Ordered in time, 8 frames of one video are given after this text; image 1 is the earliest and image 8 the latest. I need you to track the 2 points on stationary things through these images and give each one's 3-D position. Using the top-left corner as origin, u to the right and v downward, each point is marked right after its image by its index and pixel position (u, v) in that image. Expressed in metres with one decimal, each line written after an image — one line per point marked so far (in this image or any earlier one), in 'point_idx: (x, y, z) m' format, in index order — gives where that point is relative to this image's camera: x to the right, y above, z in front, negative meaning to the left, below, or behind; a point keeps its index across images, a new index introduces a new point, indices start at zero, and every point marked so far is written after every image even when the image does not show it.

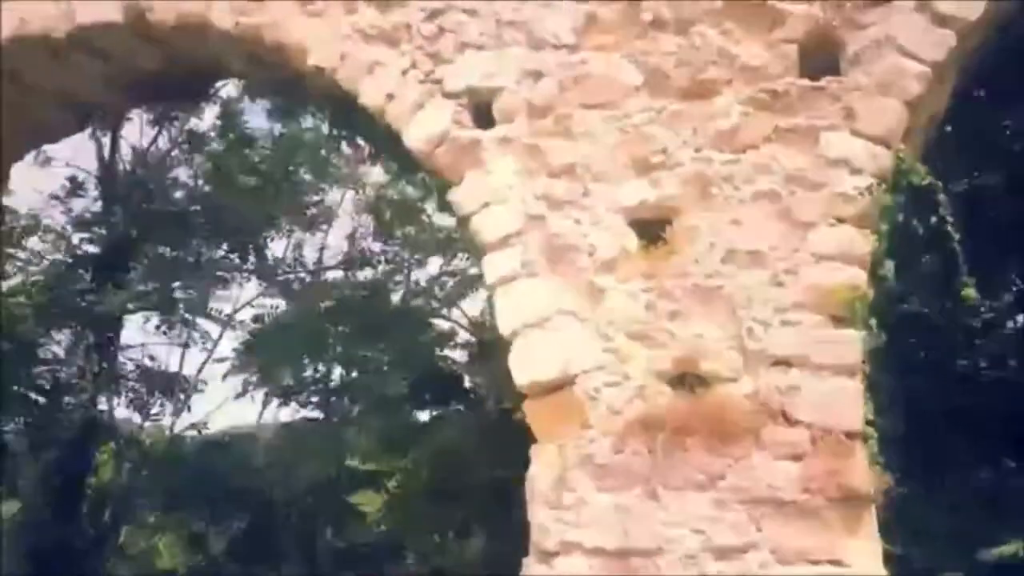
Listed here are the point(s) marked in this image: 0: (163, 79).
0: (-1.4, +0.9, +3.3) m
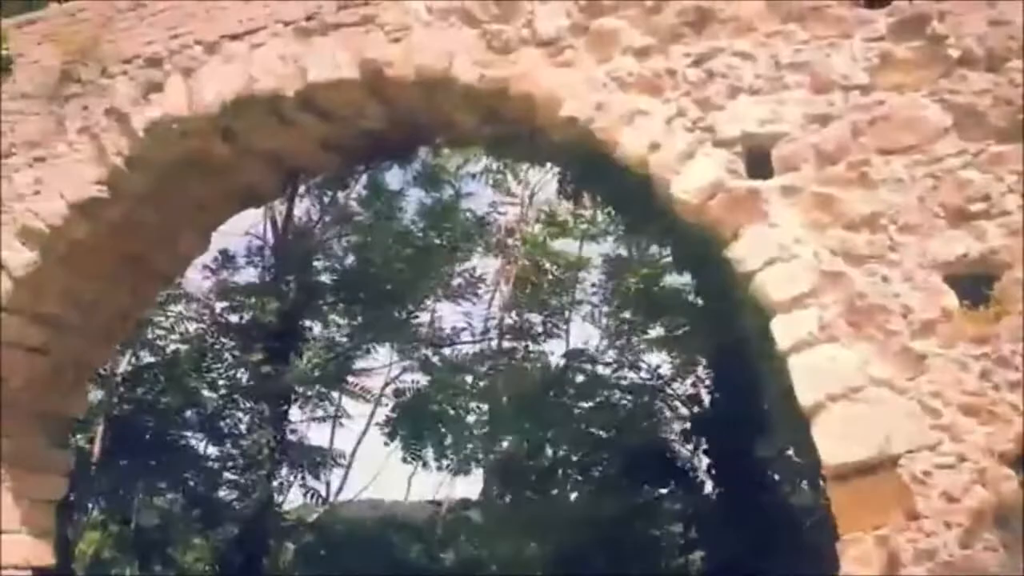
0: (-0.5, +0.6, +3.1) m
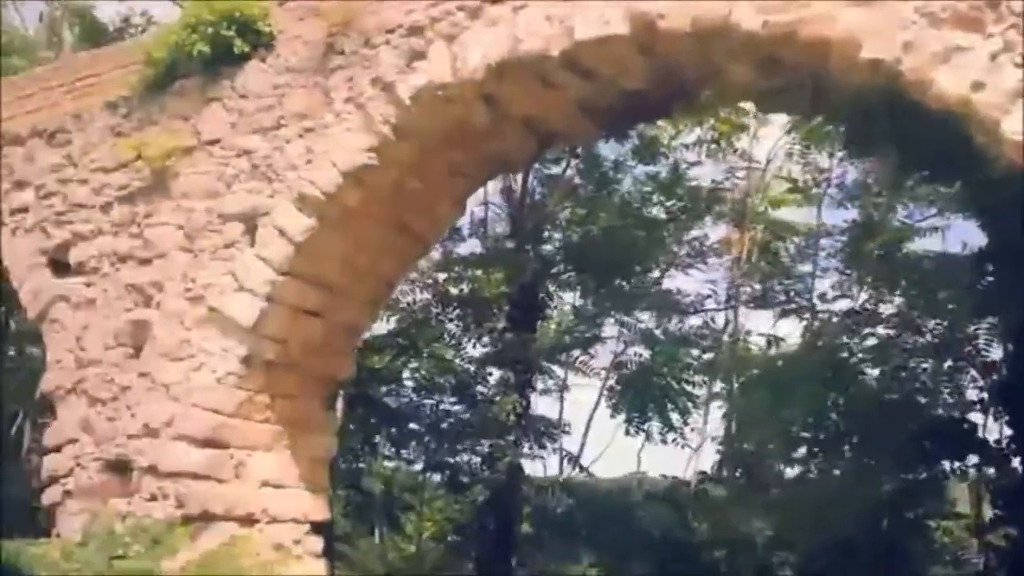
0: (+0.5, +0.7, +3.1) m
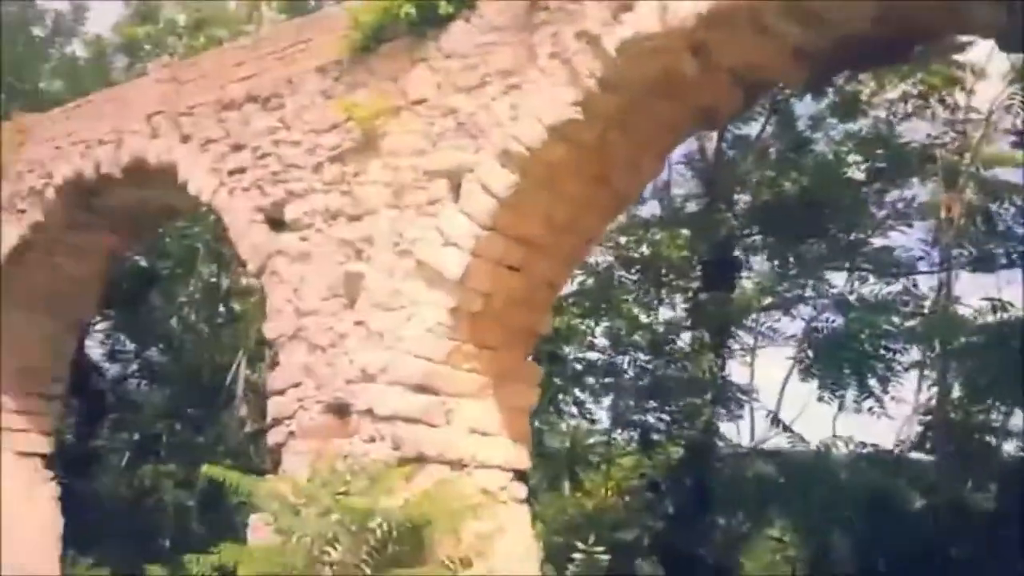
0: (+1.3, +0.9, +2.9) m
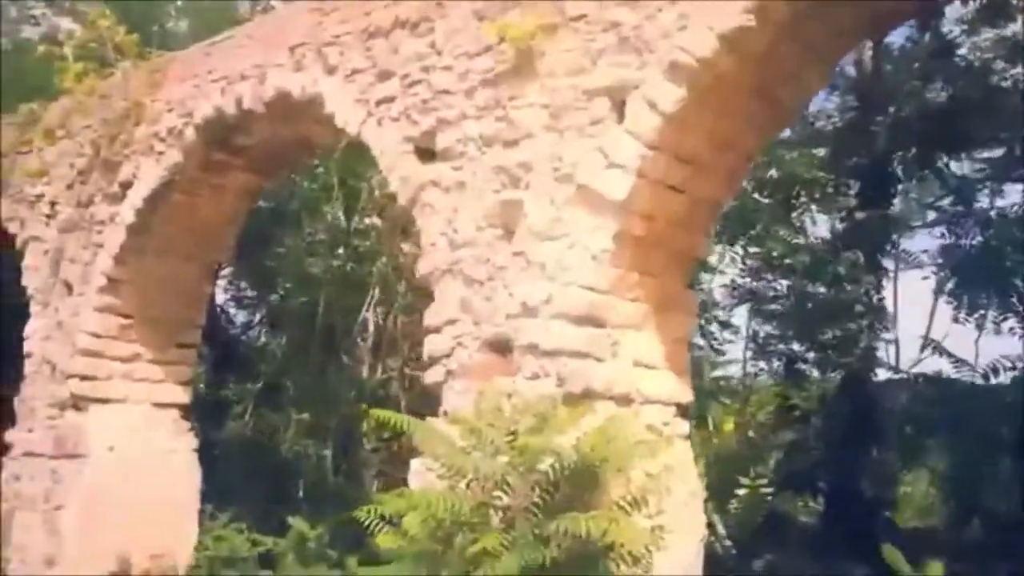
0: (+1.9, +1.2, +2.6) m
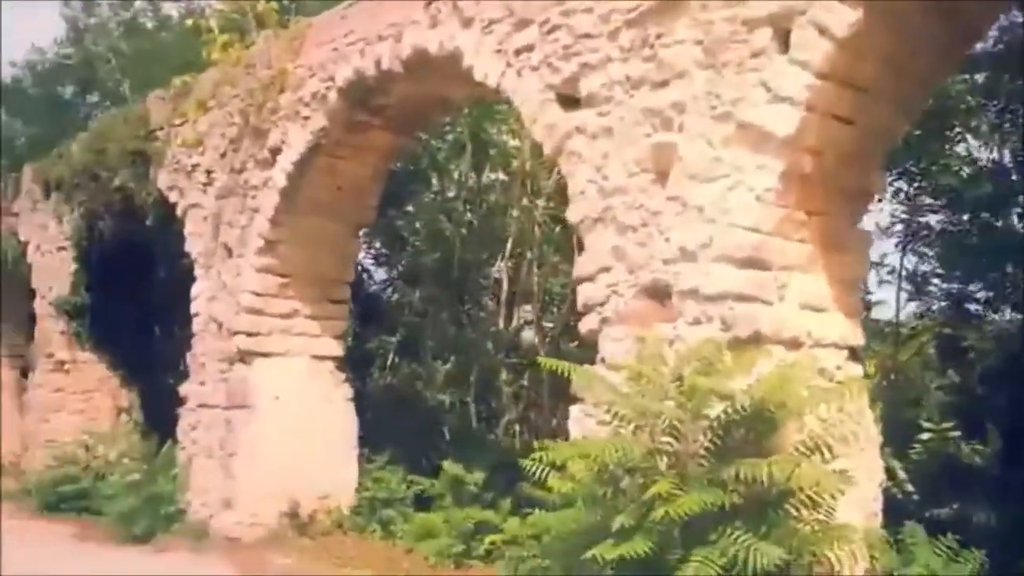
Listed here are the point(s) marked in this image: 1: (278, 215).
0: (+2.4, +1.4, +2.3) m
1: (-1.3, +0.4, +4.5) m
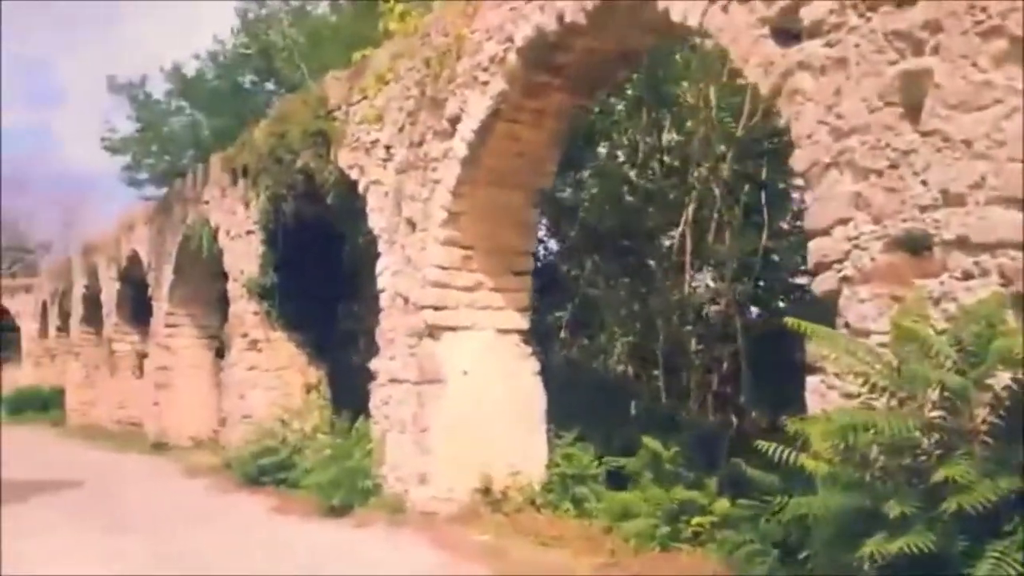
0: (+2.9, +1.6, +1.5) m
1: (-0.3, +0.6, +4.3) m
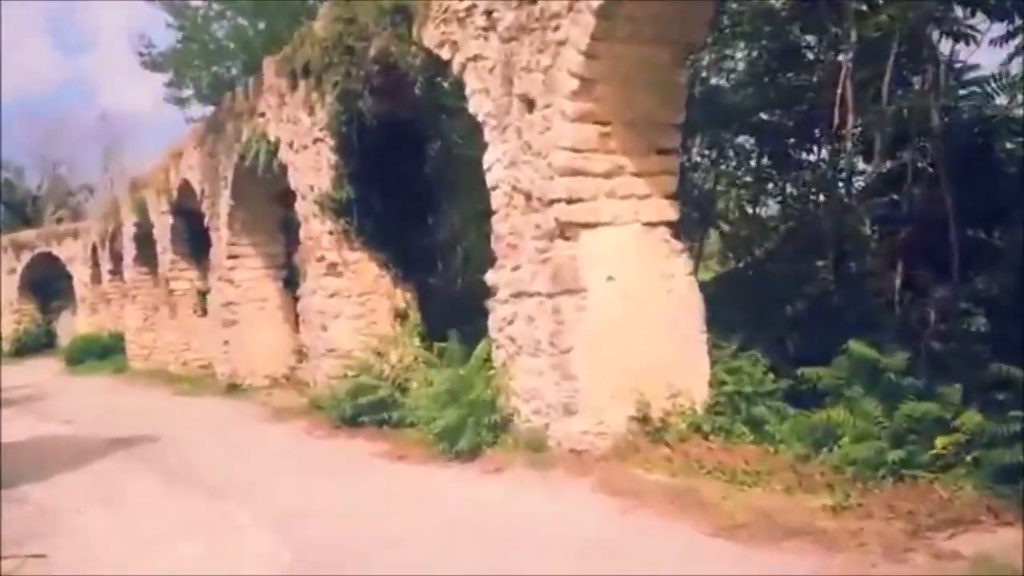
0: (+3.3, +2.0, +0.3) m
1: (+0.4, +1.1, +3.4) m
